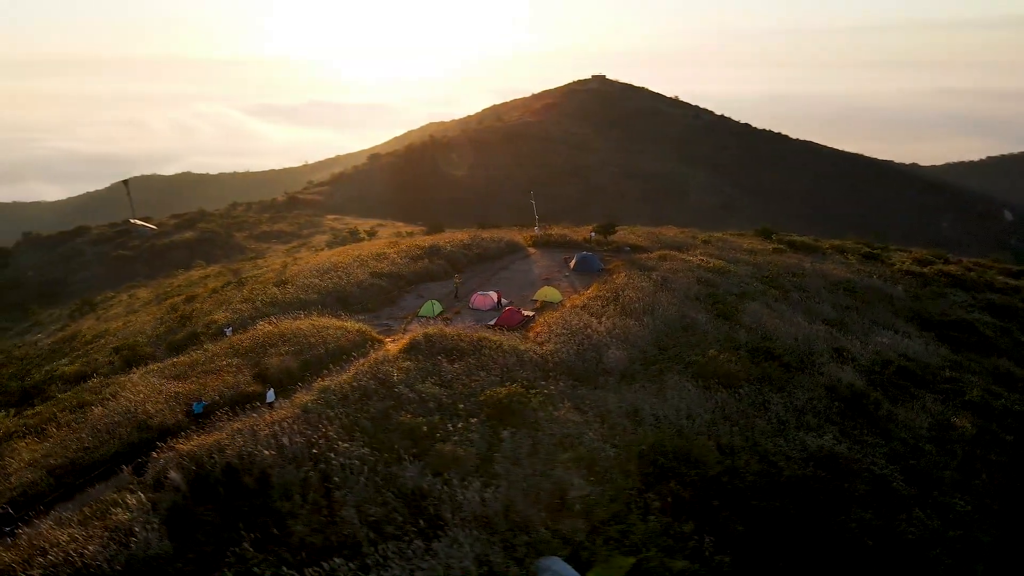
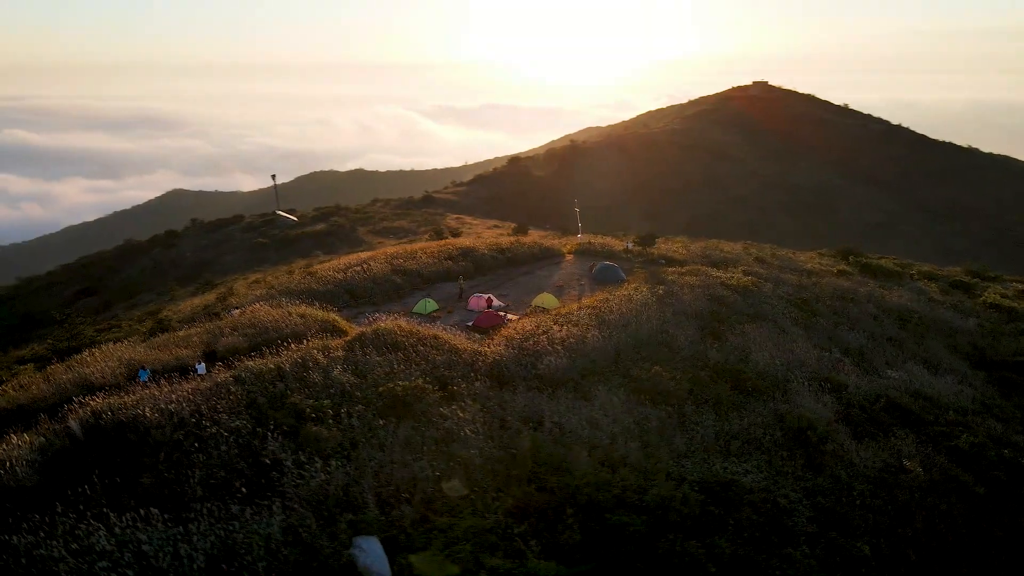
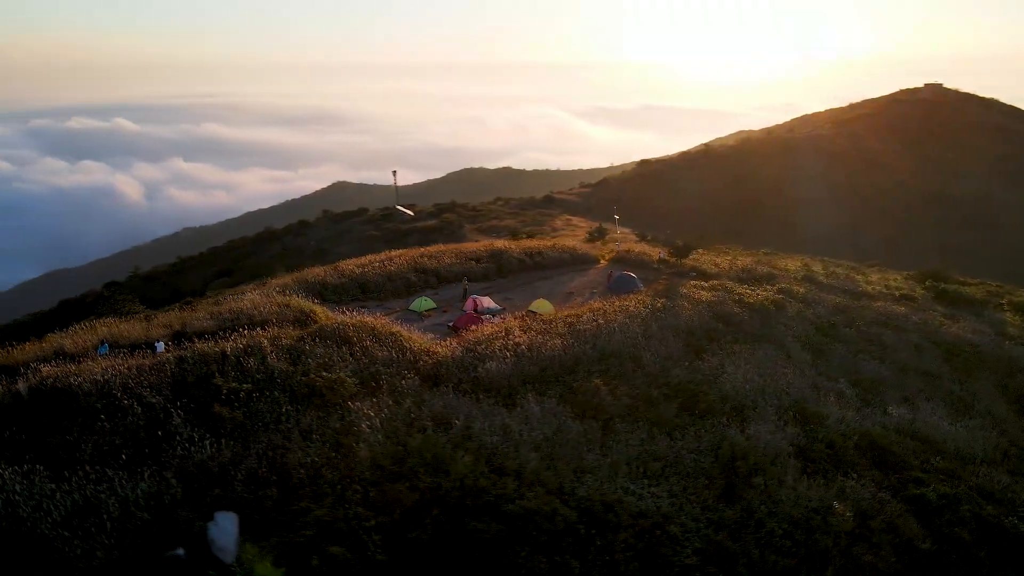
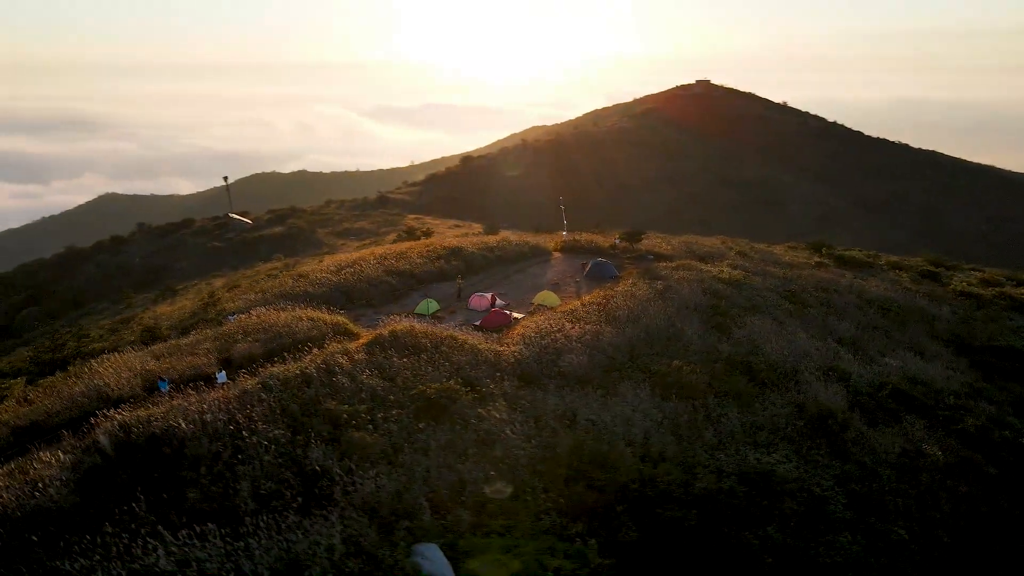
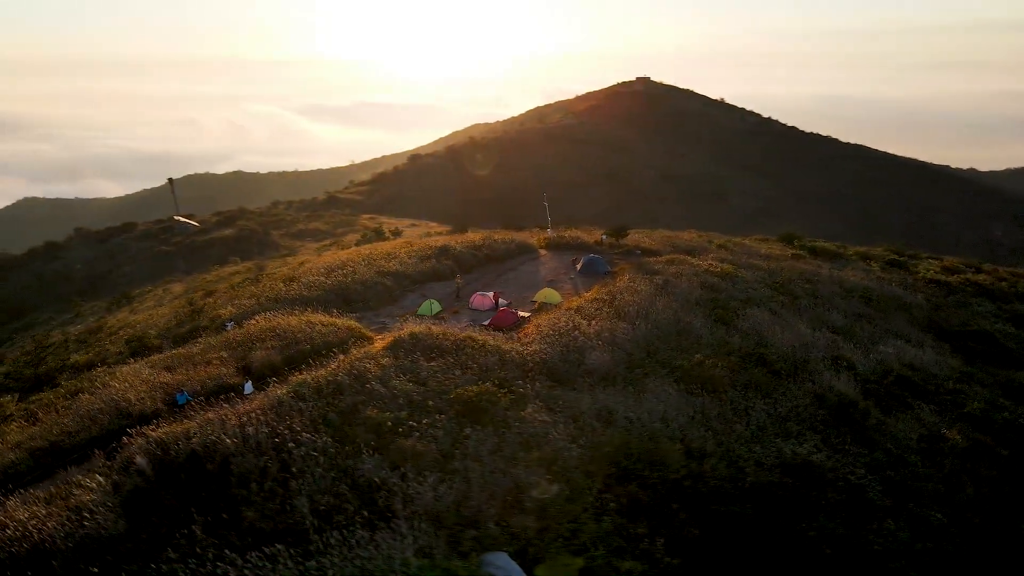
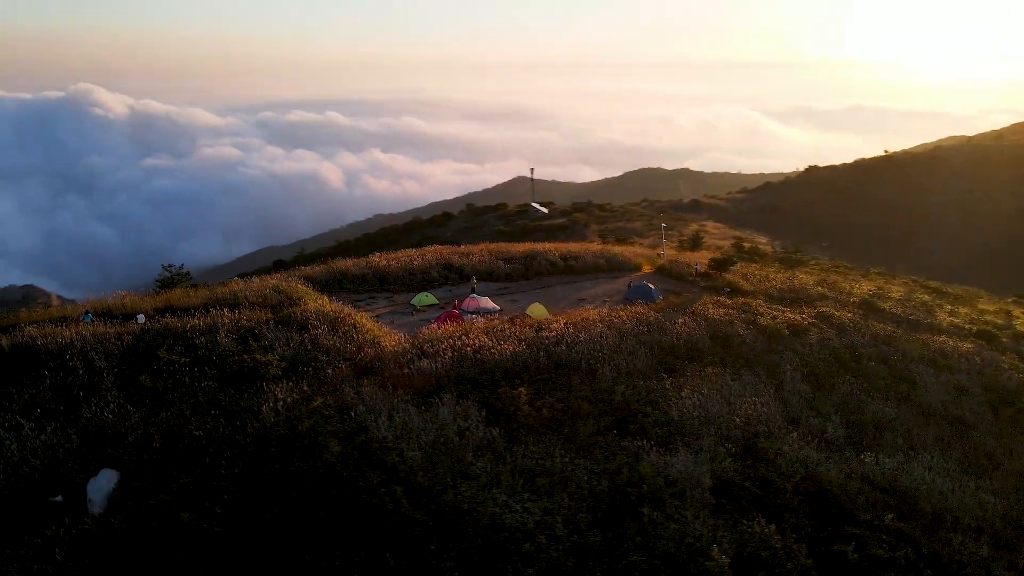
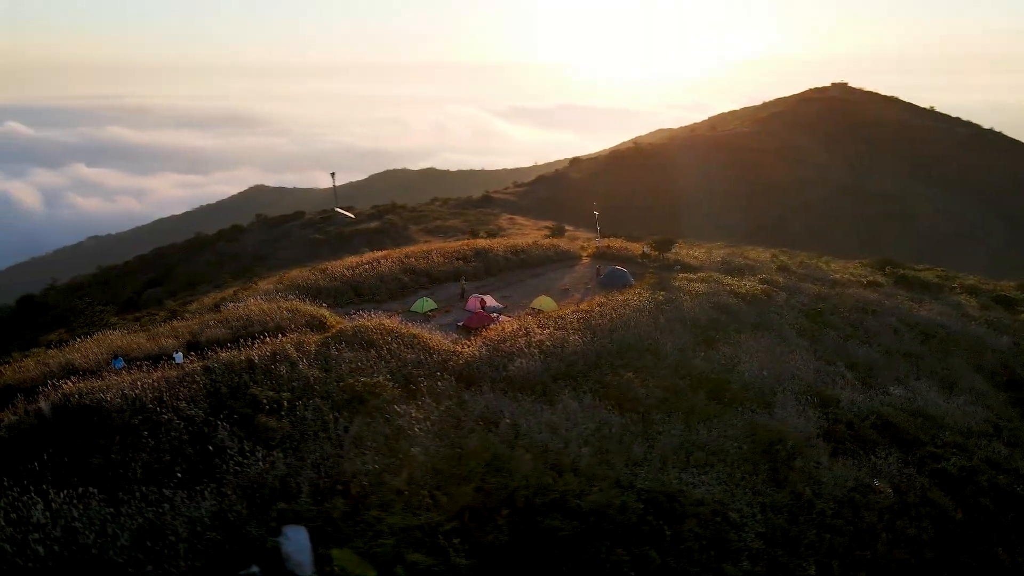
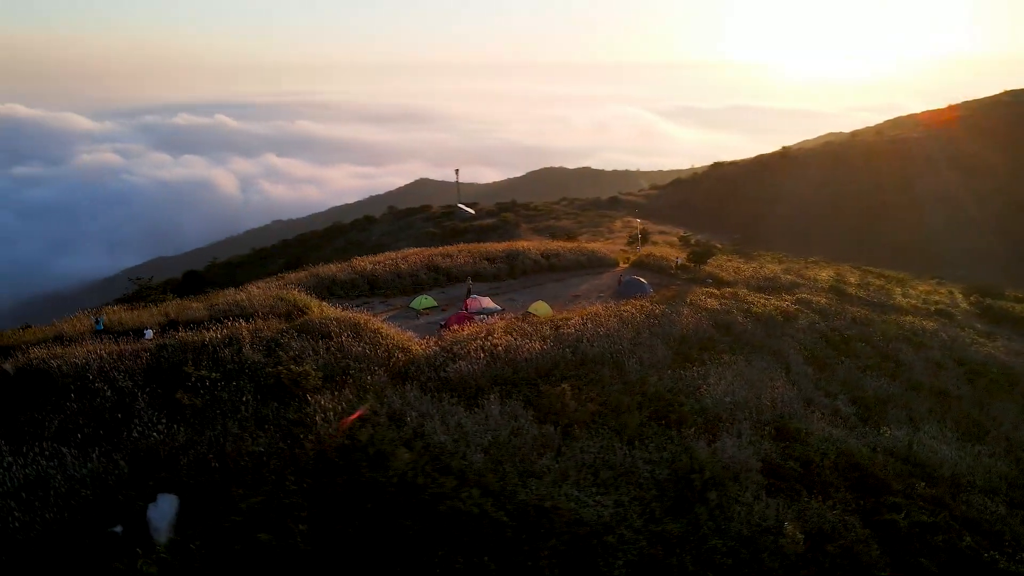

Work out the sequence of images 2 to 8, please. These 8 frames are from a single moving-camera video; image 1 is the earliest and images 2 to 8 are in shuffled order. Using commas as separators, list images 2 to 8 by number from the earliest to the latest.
5, 4, 2, 7, 3, 8, 6
